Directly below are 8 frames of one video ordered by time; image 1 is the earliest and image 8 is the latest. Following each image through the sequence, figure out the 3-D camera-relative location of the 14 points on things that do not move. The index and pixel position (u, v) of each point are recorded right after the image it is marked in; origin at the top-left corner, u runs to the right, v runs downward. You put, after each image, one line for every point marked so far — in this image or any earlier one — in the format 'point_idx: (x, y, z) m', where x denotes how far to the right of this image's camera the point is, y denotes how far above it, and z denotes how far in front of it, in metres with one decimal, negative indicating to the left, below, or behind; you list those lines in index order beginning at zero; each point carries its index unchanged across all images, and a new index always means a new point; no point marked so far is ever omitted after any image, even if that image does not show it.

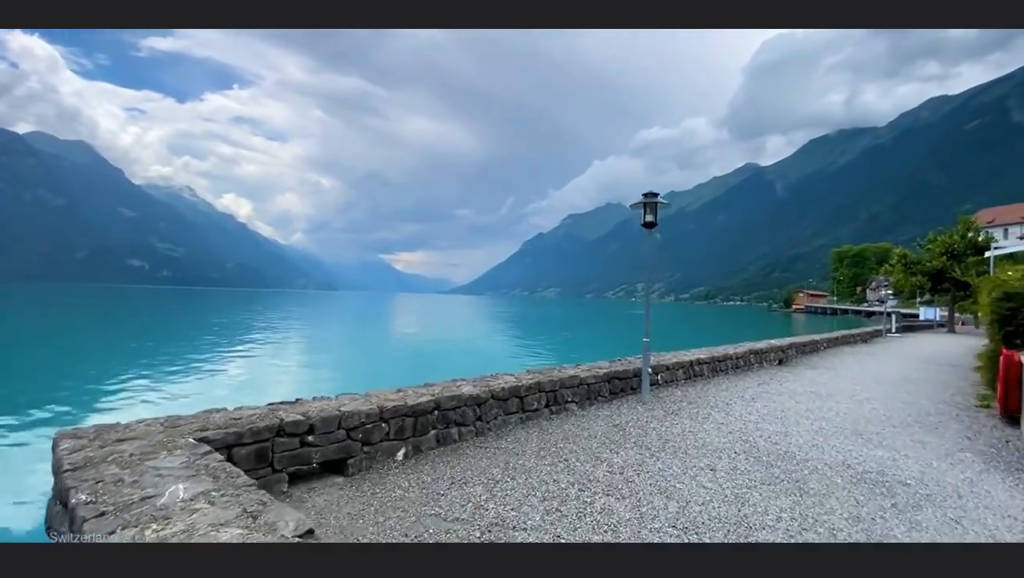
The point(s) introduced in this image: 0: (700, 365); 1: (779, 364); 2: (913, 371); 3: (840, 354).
0: (+2.3, -1.0, +6.8) m
1: (+4.4, -1.3, +9.1) m
2: (+6.5, -1.4, +8.9) m
3: (+7.2, -1.5, +12.1) m
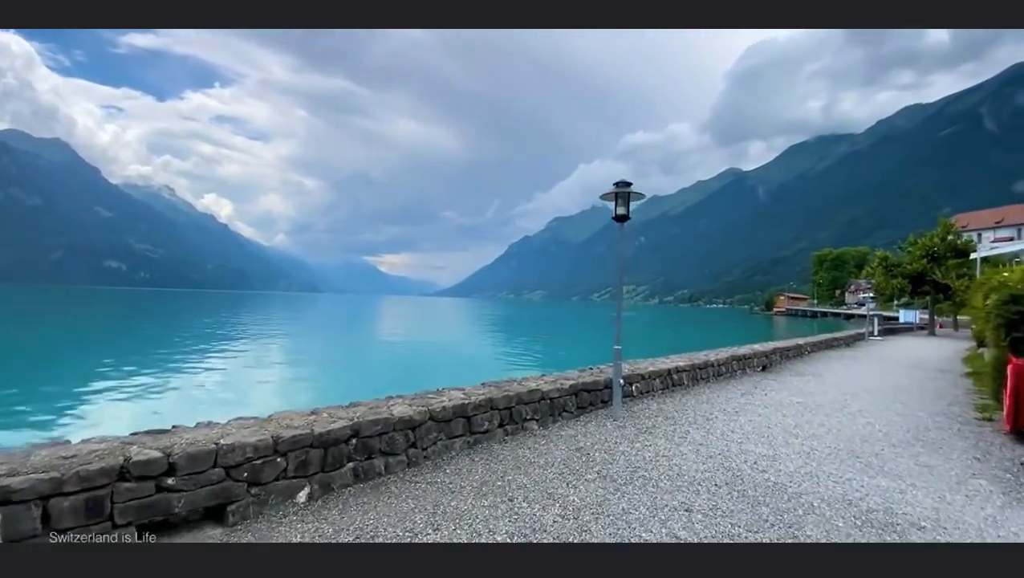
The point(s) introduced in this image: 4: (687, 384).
0: (+2.0, -1.0, +6.5) m
1: (+4.1, -1.3, +9.0) m
2: (+6.2, -1.4, +8.9) m
3: (+6.8, -1.5, +12.0) m
4: (+2.1, -1.1, +6.6) m
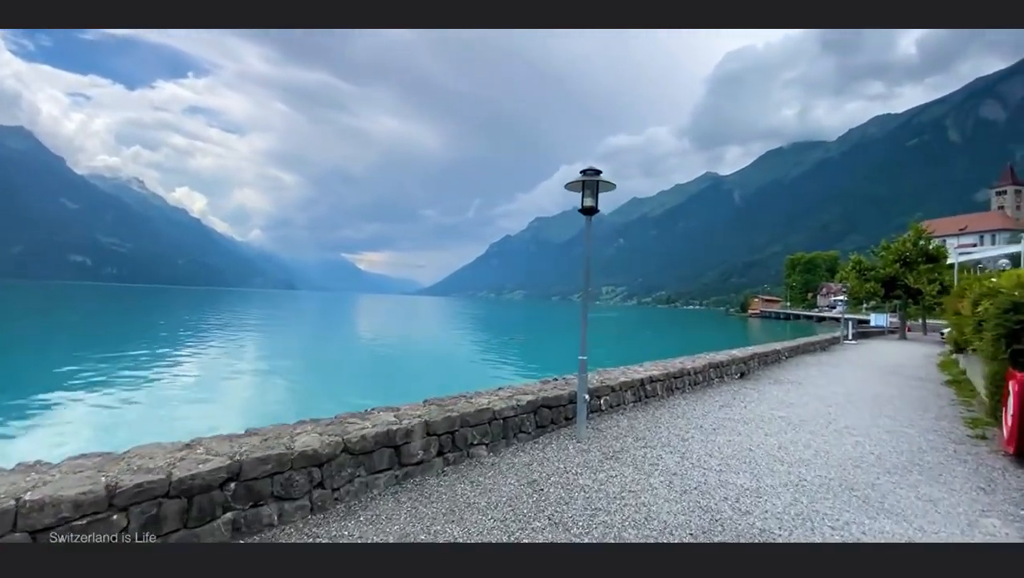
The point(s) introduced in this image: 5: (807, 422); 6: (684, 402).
0: (+1.6, -1.1, +6.1) m
1: (+3.6, -1.4, +8.6) m
2: (+5.7, -1.5, +8.5) m
3: (+6.2, -1.6, +11.7) m
4: (+1.7, -1.2, +6.1) m
5: (+2.8, -1.2, +5.1) m
6: (+1.9, -1.2, +6.0) m
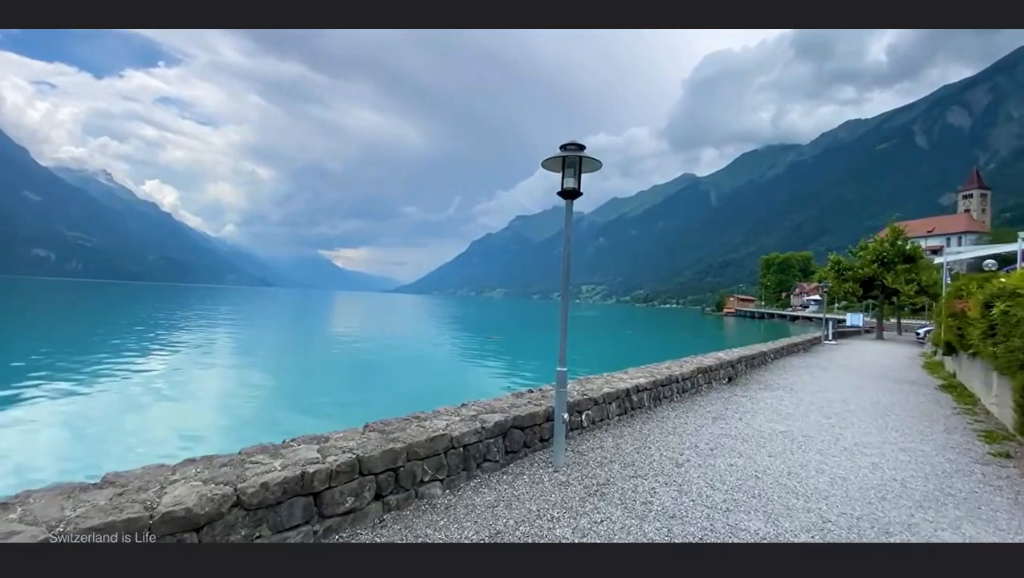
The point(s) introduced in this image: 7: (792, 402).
0: (+1.3, -1.1, +5.5) m
1: (+3.2, -1.4, +8.0) m
2: (+5.3, -1.5, +8.1) m
3: (+5.7, -1.6, +11.2) m
4: (+1.4, -1.2, +5.5) m
5: (+2.5, -1.2, +4.6) m
6: (+1.6, -1.2, +5.4) m
7: (+3.5, -1.4, +6.7) m
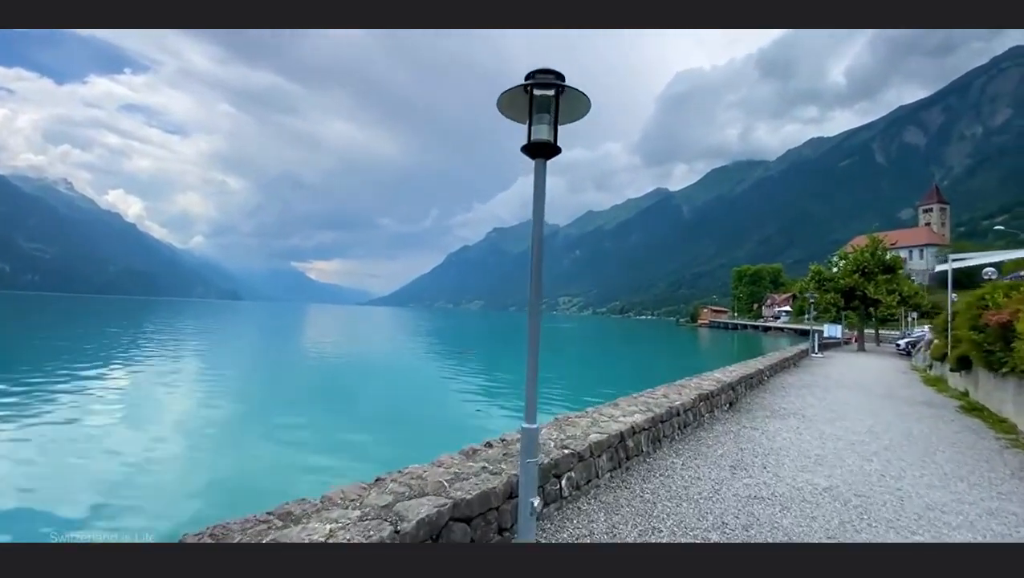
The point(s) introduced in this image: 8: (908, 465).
0: (+1.0, -1.1, +4.3) m
1: (+2.8, -1.5, +6.9) m
2: (+4.9, -1.6, +7.0) m
3: (+5.1, -1.8, +10.2) m
4: (+1.0, -1.3, +4.3) m
5: (+2.2, -1.3, +3.4) m
6: (+1.3, -1.3, +4.2) m
7: (+3.1, -1.5, +5.6) m
8: (+3.2, -1.4, +4.5) m
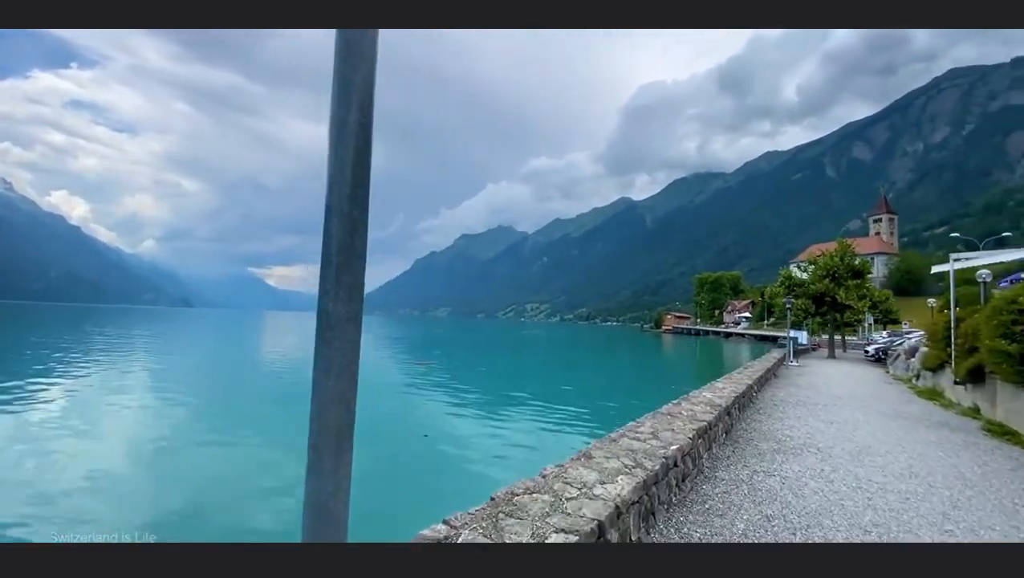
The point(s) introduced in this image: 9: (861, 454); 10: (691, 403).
0: (+0.5, -1.1, +2.8) m
1: (+2.2, -1.5, +5.5) m
2: (+4.3, -1.6, +5.7) m
3: (+4.3, -1.8, +8.9) m
4: (+0.6, -1.2, +2.8) m
5: (+1.9, -1.3, +2.0) m
6: (+0.9, -1.3, +2.8) m
7: (+2.6, -1.5, +4.2) m
8: (+2.7, -1.4, +3.1) m
9: (+3.3, -1.6, +5.2) m
10: (+1.9, -1.2, +5.9) m
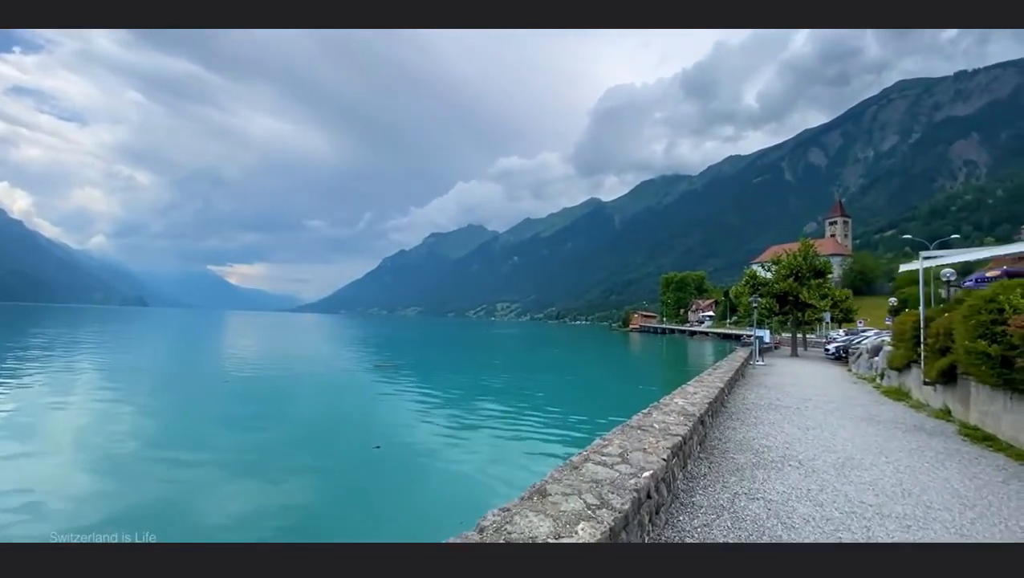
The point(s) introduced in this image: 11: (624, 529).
0: (+0.3, -1.1, +2.2) m
1: (+1.8, -1.5, +5.0) m
2: (+3.8, -1.6, +5.4) m
3: (+3.7, -1.8, +8.5) m
4: (+0.3, -1.2, +2.3) m
5: (+1.6, -1.3, +1.5) m
6: (+0.6, -1.3, +2.2) m
7: (+2.3, -1.5, +3.7) m
8: (+2.5, -1.4, +2.7) m
9: (+2.9, -1.5, +4.7) m
10: (+1.5, -1.2, +5.4) m
11: (+0.5, -1.1, +2.6) m
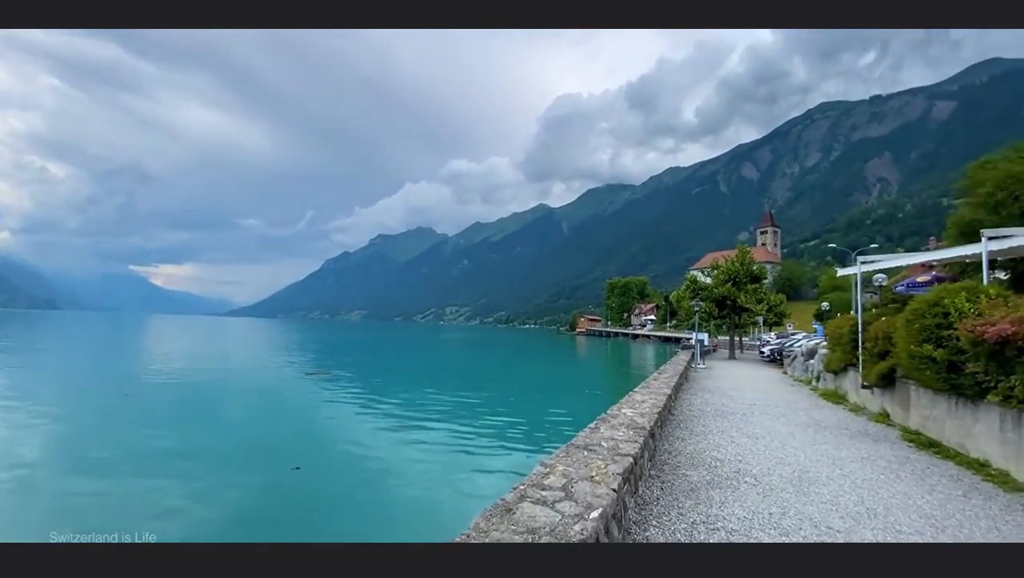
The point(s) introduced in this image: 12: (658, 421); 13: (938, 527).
0: (0.0, -1.1, +1.6) m
1: (+1.2, -1.5, +4.6) m
2: (+3.2, -1.7, +5.1) m
3: (+2.8, -1.9, +8.3) m
4: (0.0, -1.2, +1.7) m
5: (+1.4, -1.2, +1.0) m
6: (+0.3, -1.3, +1.6) m
7: (+1.8, -1.5, +3.3) m
8: (+2.1, -1.4, +2.3) m
9: (+2.3, -1.6, +4.4) m
10: (+0.9, -1.2, +4.9) m
11: (+0.2, -1.1, +2.0) m
12: (+1.5, -1.4, +5.8) m
13: (+2.8, -1.5, +3.6) m
